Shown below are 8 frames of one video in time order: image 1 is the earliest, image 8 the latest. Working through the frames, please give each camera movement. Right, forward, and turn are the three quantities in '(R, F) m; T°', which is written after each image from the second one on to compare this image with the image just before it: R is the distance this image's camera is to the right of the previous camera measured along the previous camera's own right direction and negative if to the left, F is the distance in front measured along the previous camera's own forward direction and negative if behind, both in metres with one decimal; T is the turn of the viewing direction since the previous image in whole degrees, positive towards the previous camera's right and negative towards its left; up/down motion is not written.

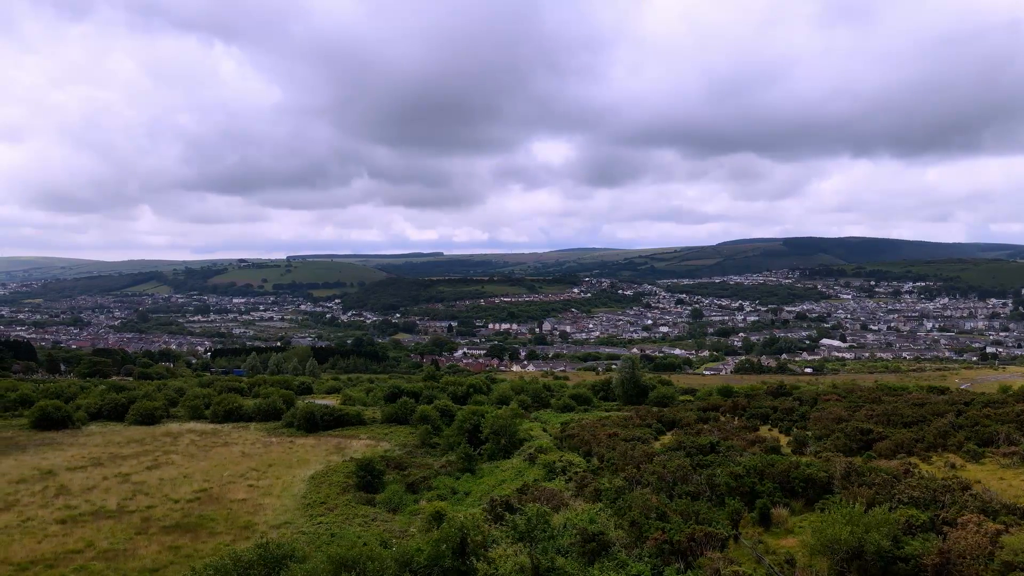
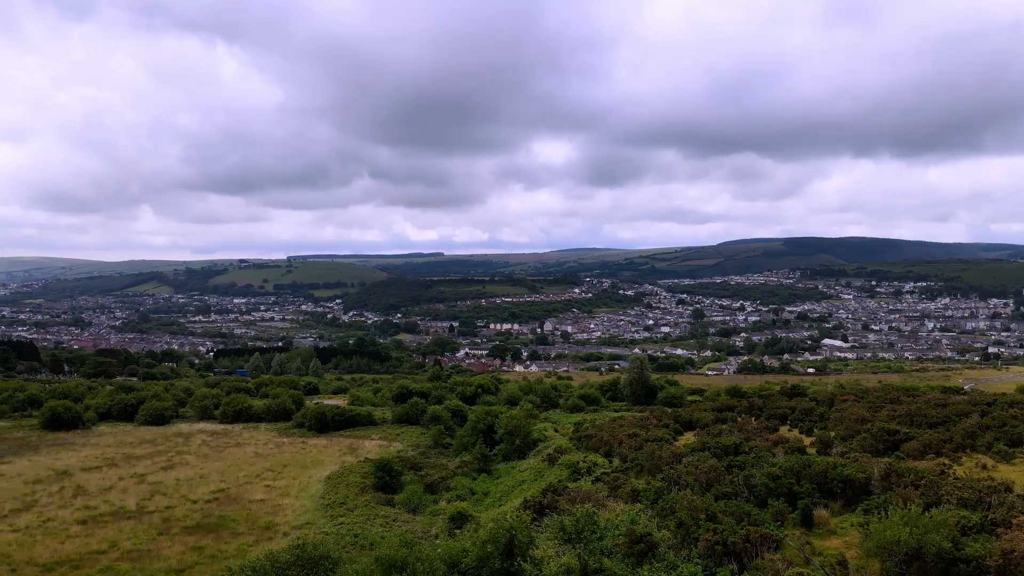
(-0.8, 0.0) m; 0°
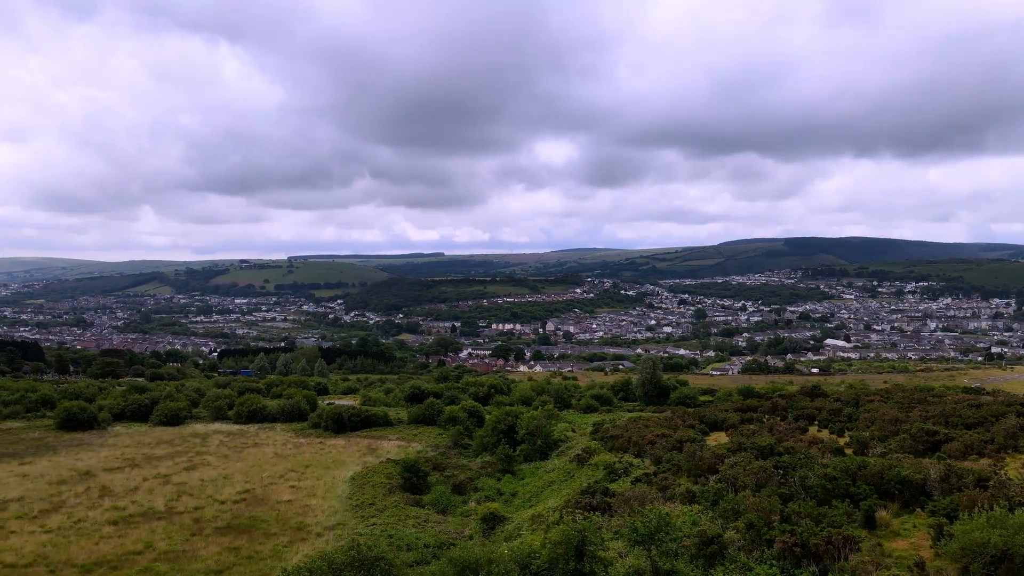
(-1.1, 0.0) m; 0°
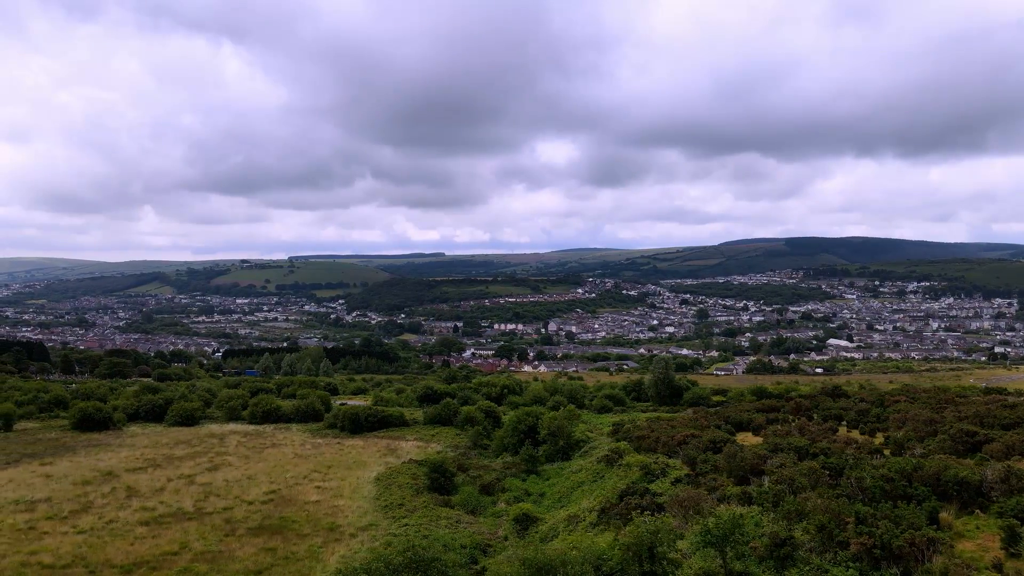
(-1.1, 0.0) m; 0°
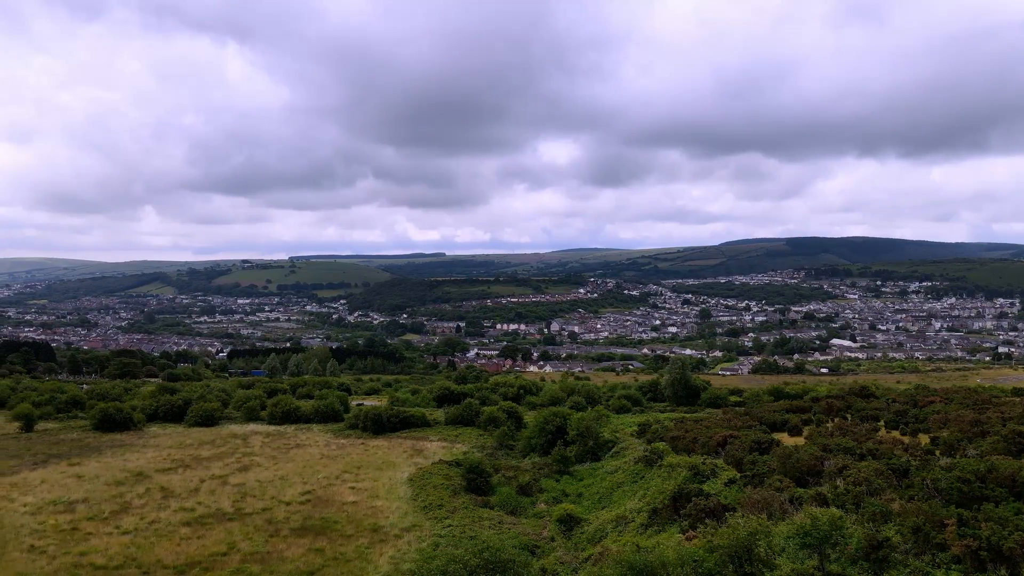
(-1.5, 0.0) m; 0°
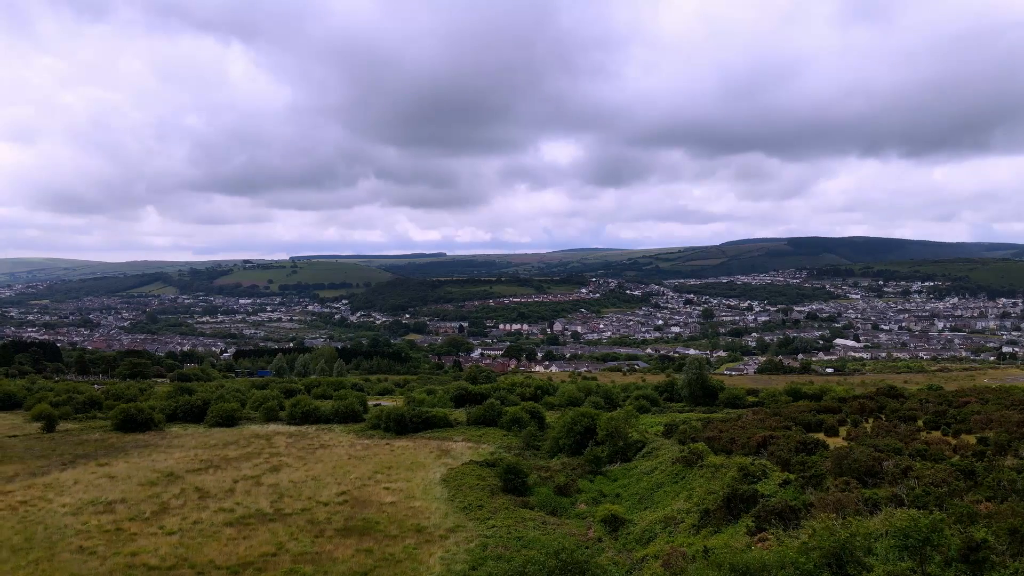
(-1.5, 0.0) m; 0°
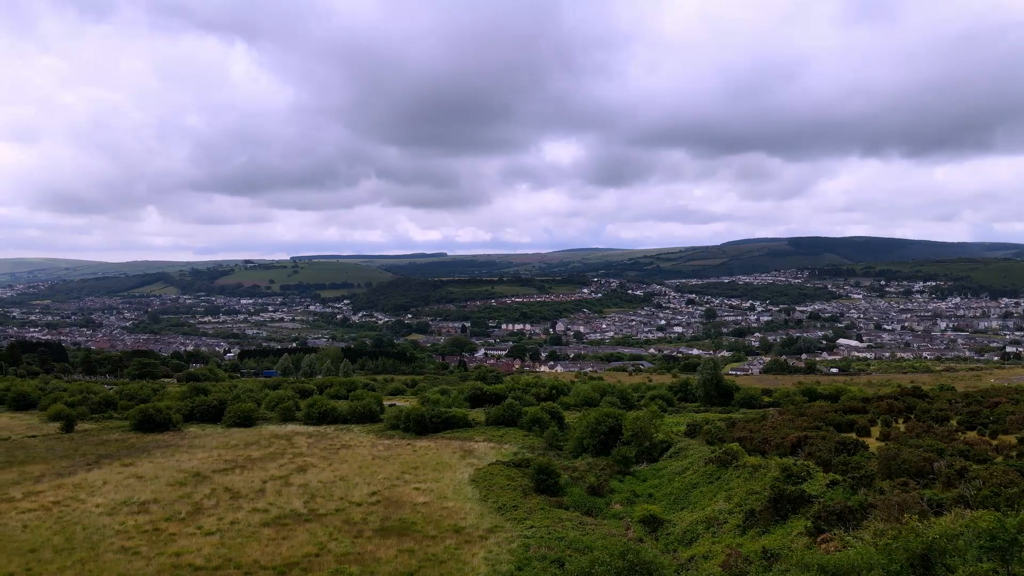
(-1.3, 0.0) m; 0°
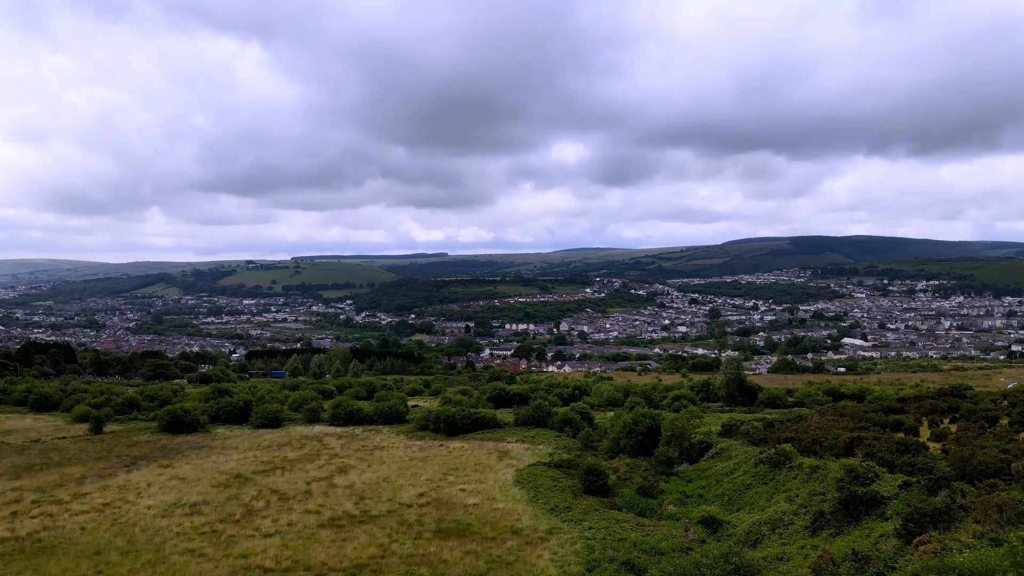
(-2.0, 0.0) m; 0°
